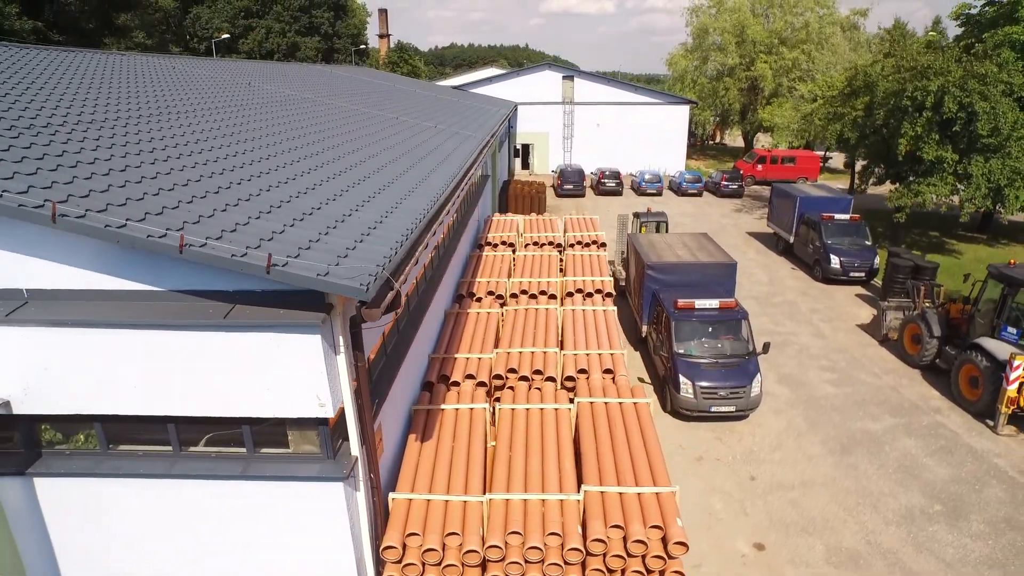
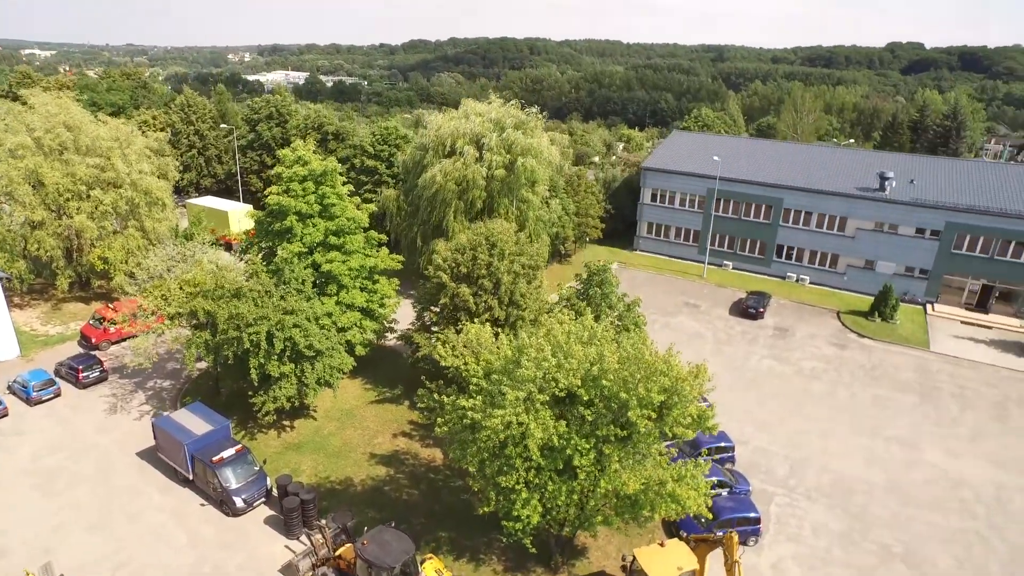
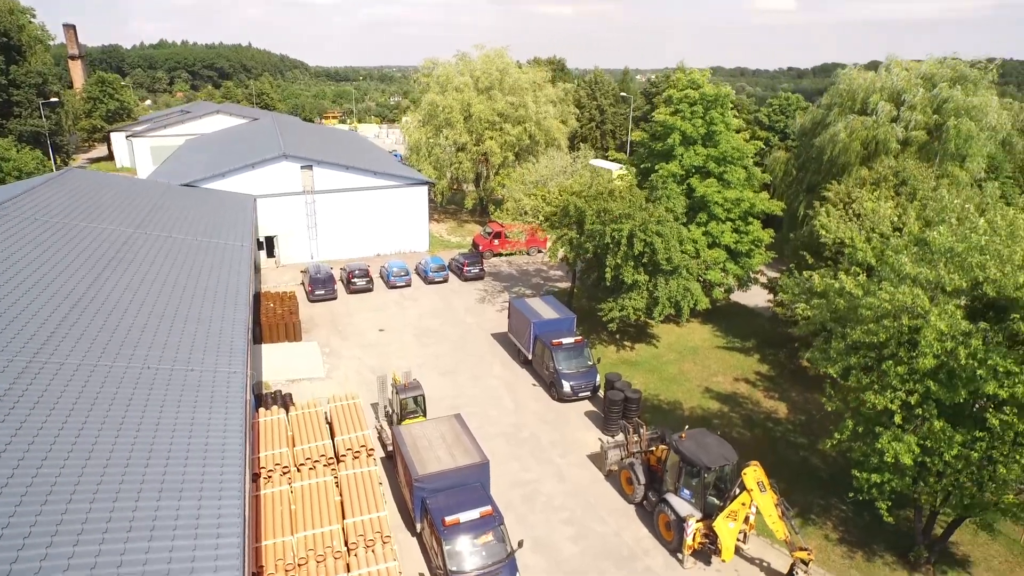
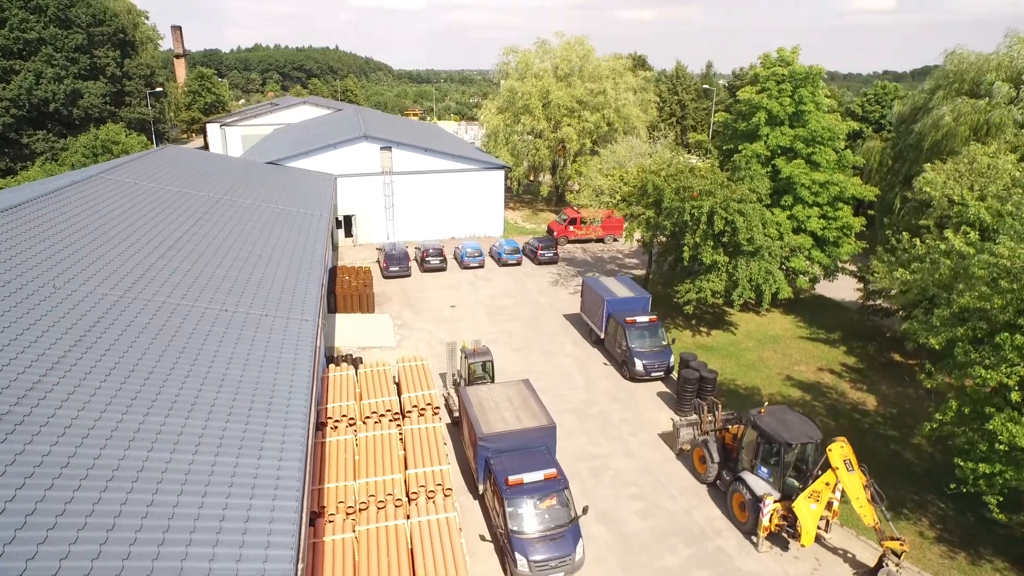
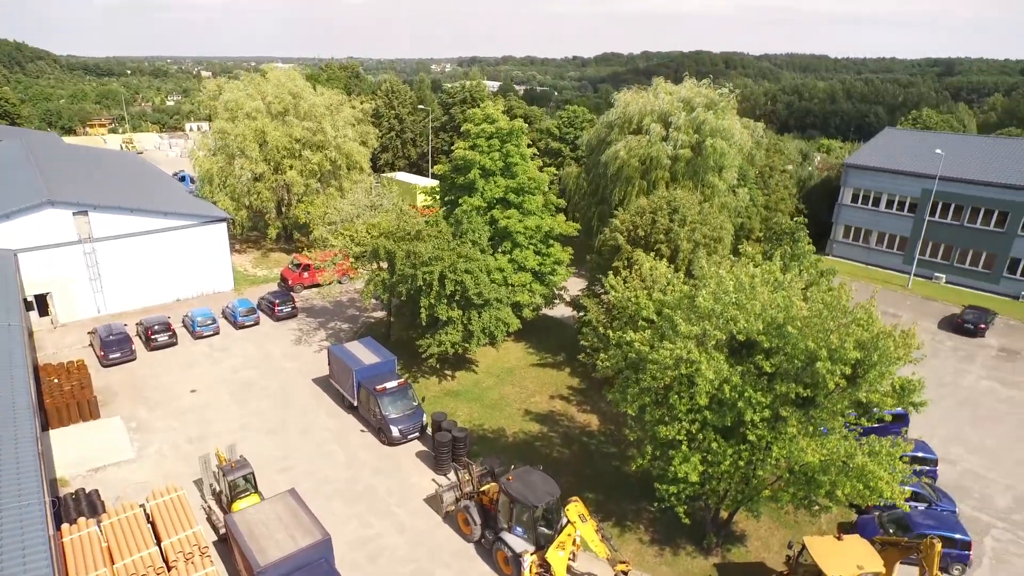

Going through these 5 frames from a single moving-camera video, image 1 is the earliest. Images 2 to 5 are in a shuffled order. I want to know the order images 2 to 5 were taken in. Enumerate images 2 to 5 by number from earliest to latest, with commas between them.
4, 3, 5, 2
